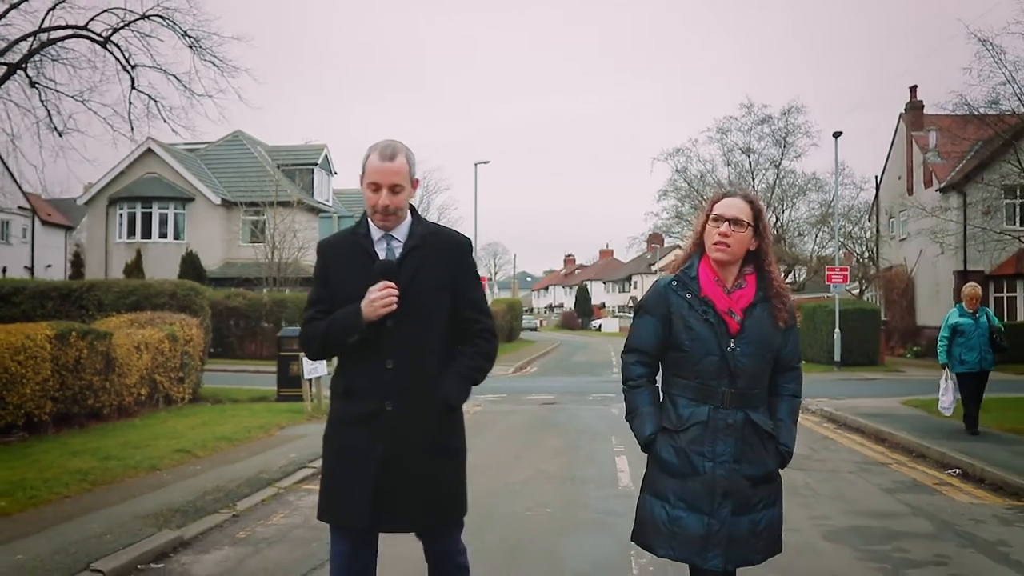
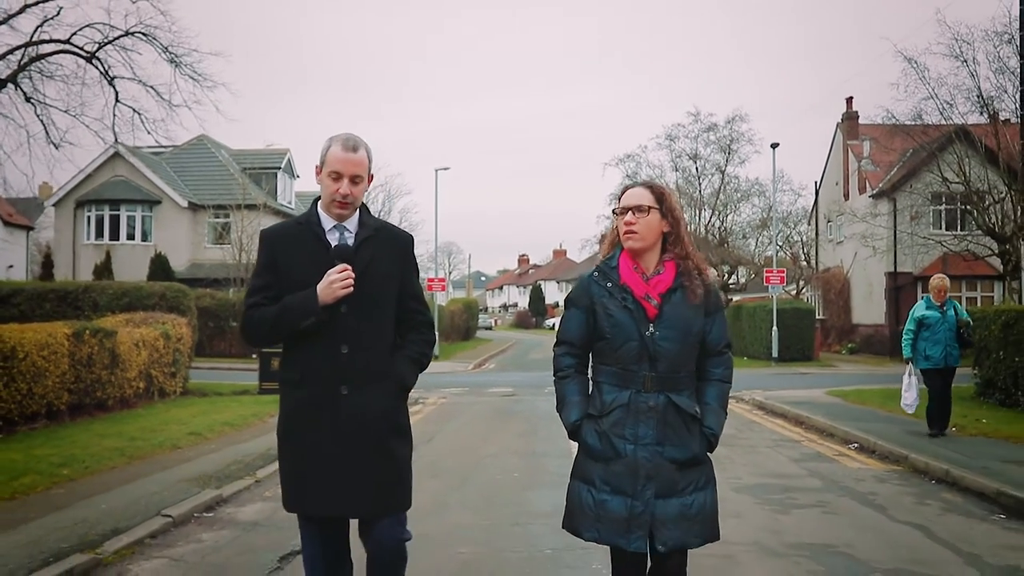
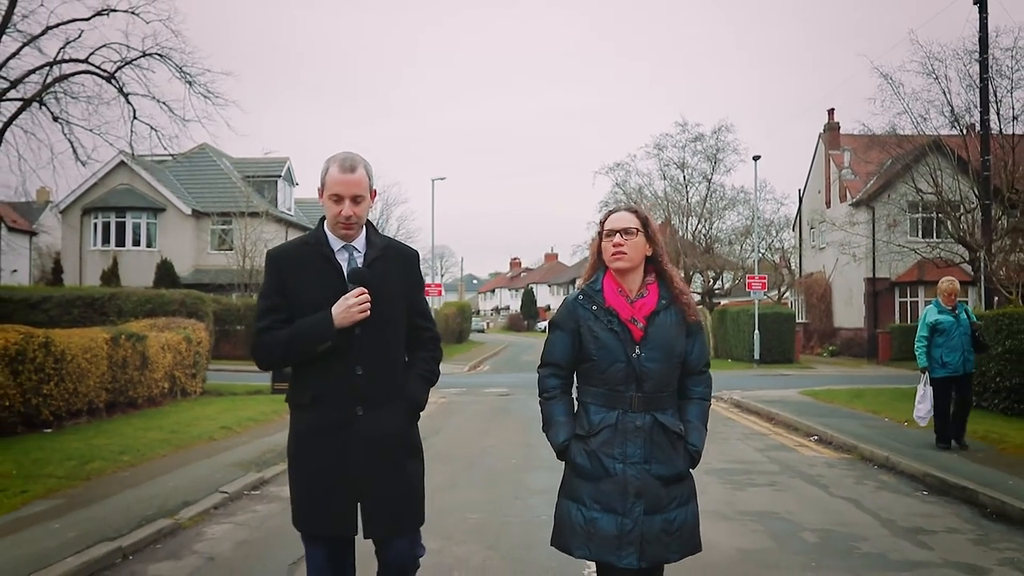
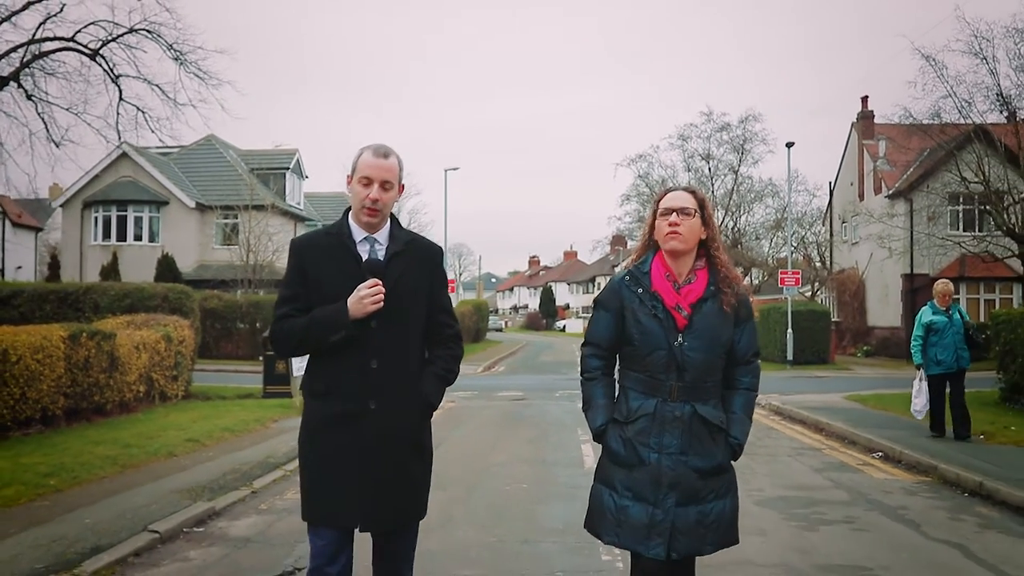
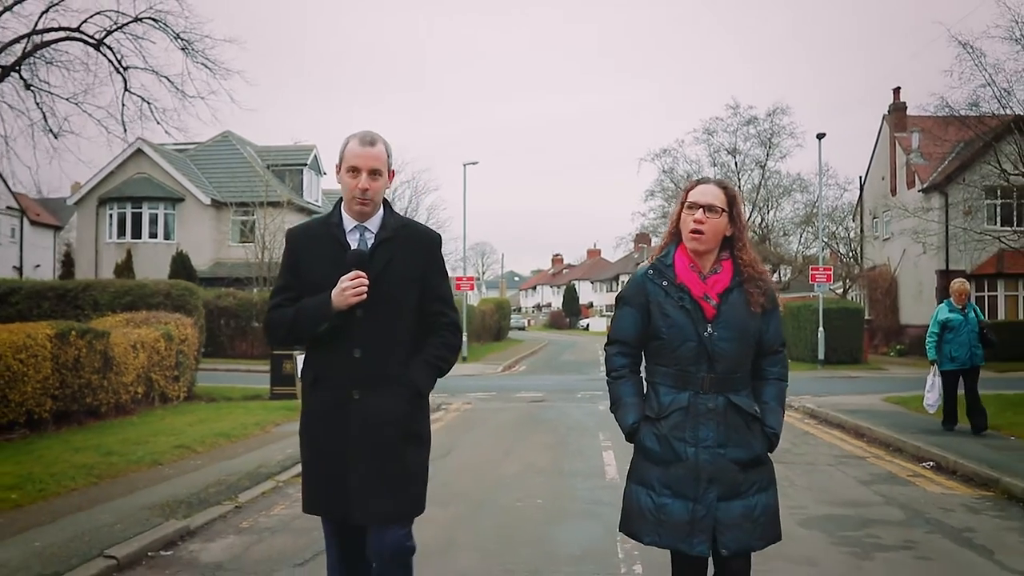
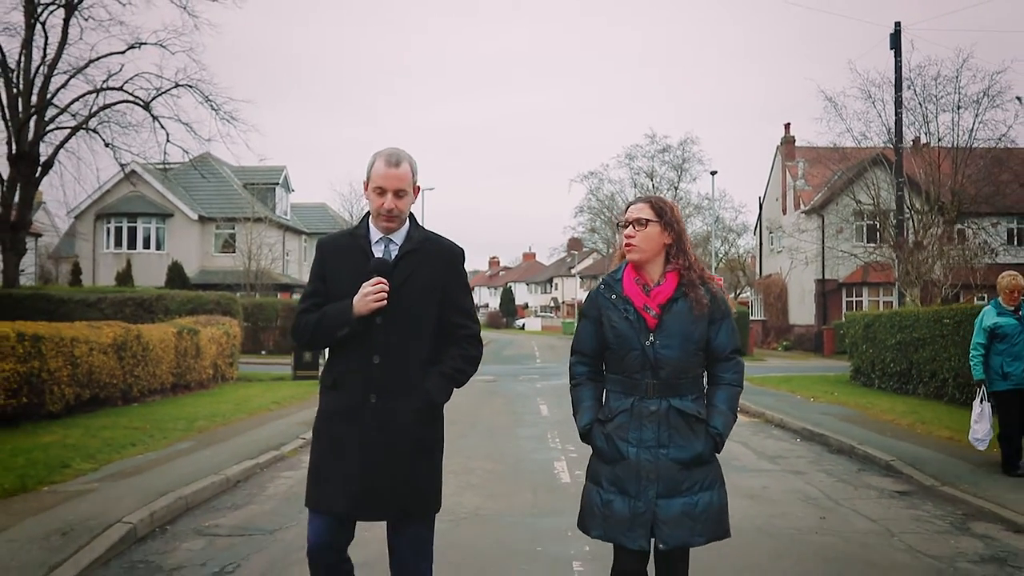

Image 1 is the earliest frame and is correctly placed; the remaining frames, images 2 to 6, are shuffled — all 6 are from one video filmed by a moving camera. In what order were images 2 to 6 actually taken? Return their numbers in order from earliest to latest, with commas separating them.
5, 4, 2, 3, 6
